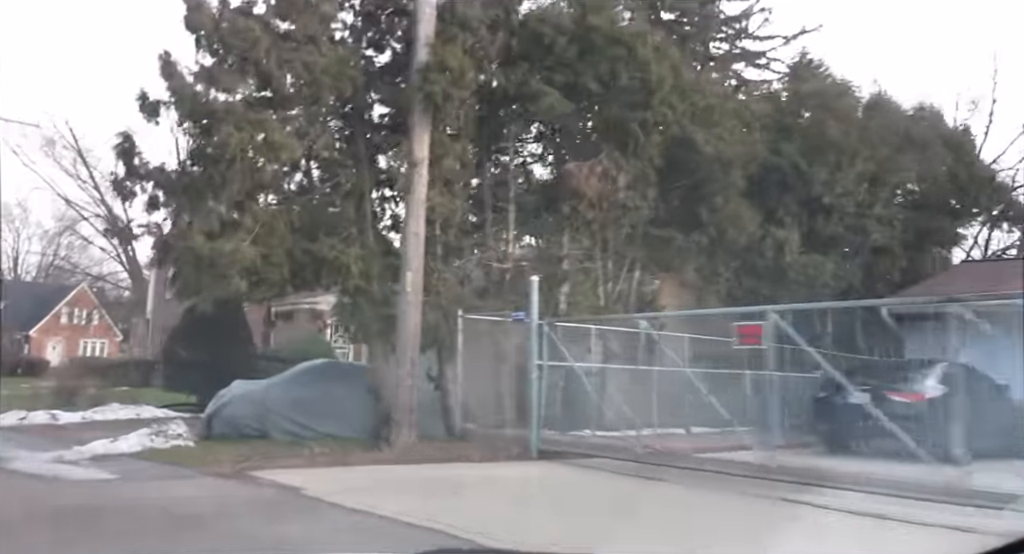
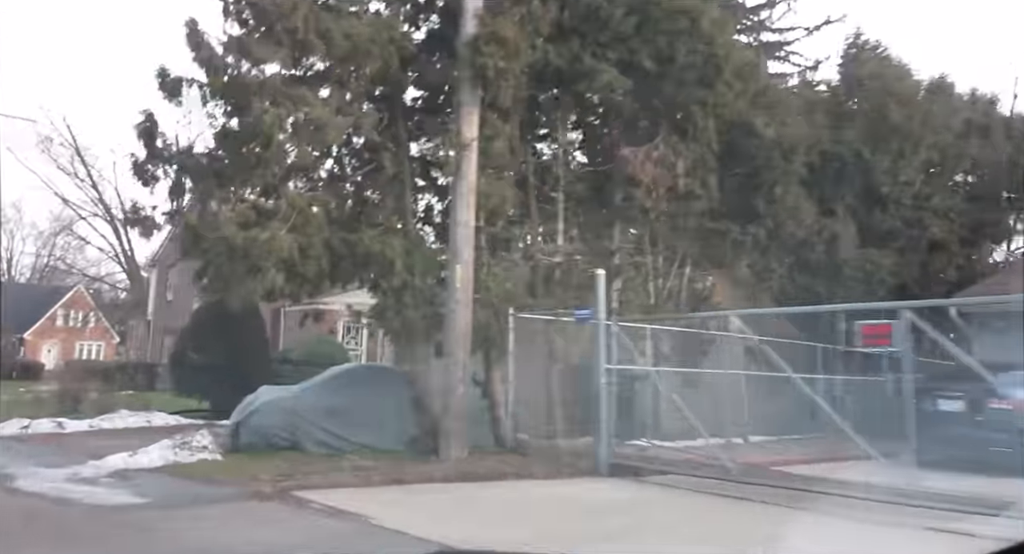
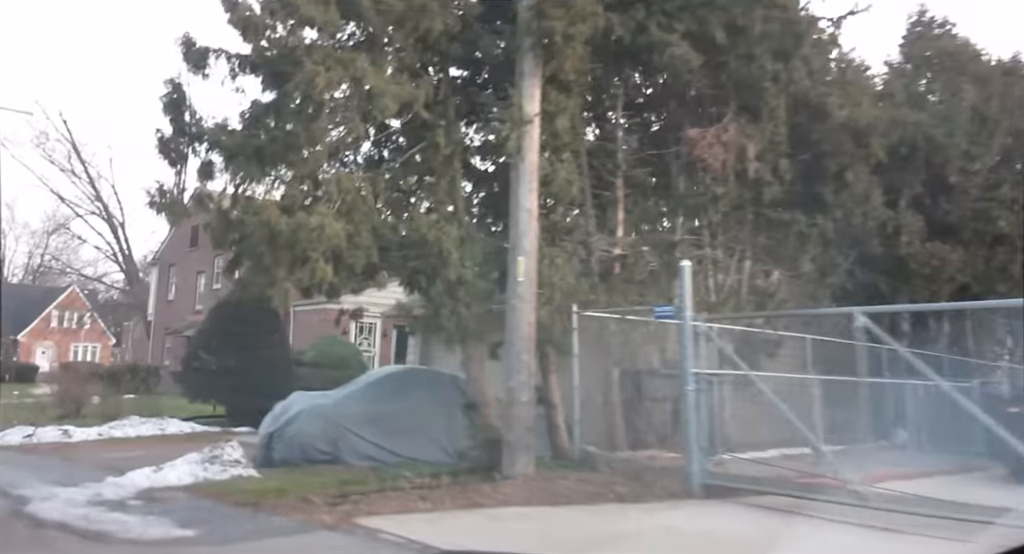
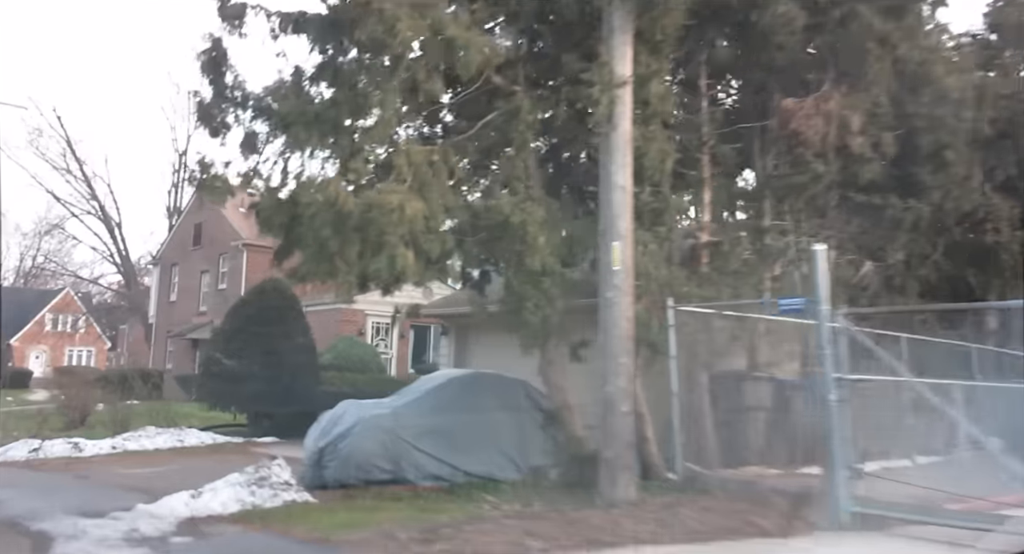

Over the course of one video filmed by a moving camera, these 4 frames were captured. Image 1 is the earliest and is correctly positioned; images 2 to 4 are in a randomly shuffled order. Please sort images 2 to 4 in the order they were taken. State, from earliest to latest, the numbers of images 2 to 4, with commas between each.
2, 3, 4
